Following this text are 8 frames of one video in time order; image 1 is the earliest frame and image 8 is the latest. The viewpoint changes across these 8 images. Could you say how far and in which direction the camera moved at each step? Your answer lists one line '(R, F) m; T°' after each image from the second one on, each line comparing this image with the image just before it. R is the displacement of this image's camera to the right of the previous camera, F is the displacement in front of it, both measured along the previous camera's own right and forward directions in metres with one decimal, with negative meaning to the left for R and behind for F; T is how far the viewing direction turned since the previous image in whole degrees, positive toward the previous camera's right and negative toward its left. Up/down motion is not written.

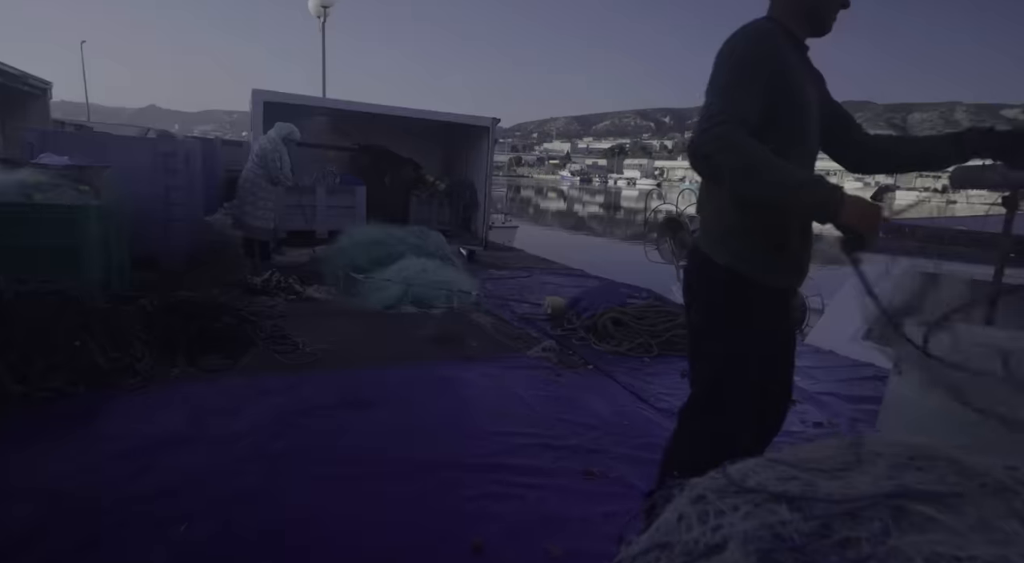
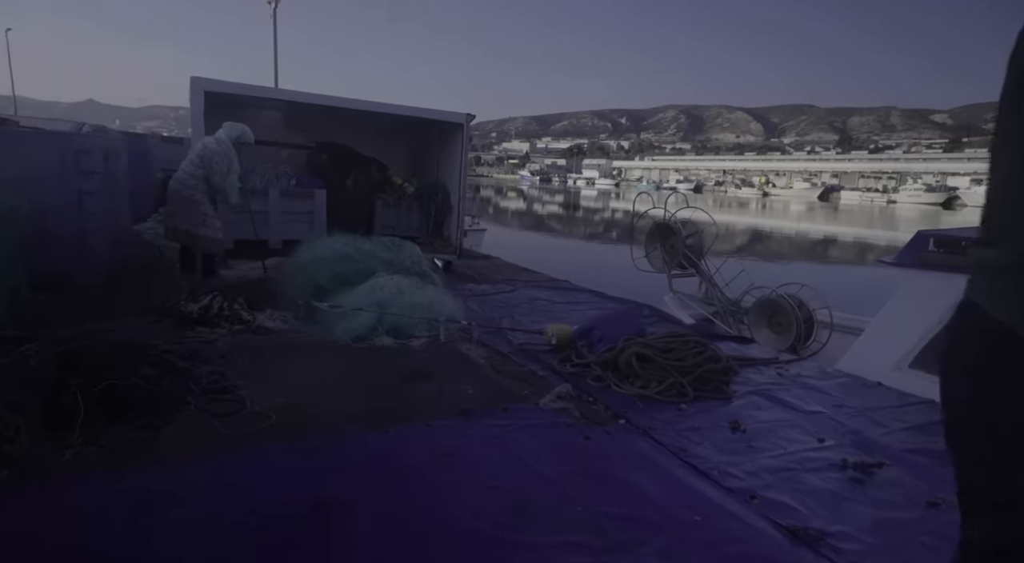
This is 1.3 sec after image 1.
(-0.3, +1.0) m; +4°
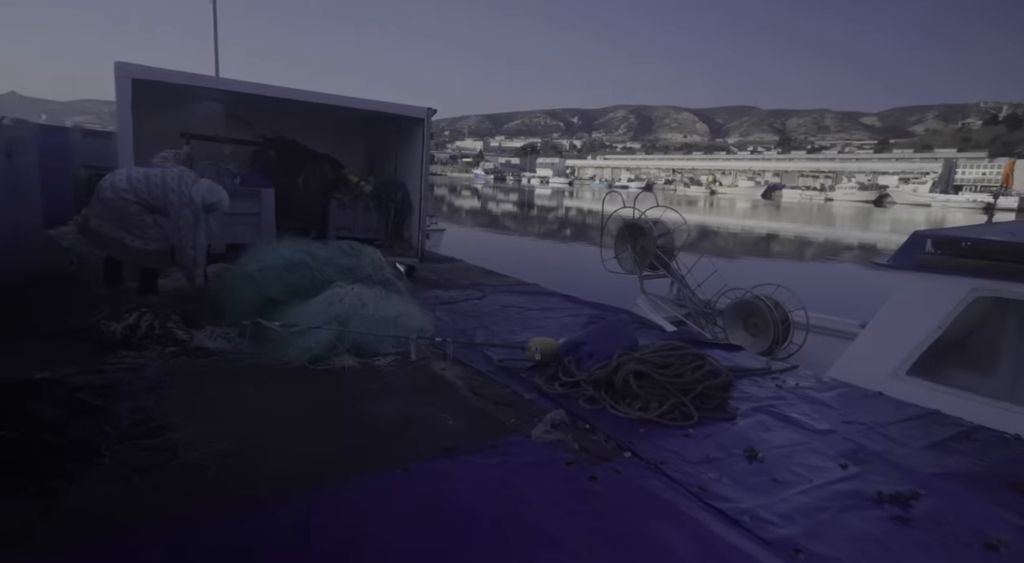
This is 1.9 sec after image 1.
(-0.2, +0.5) m; +4°
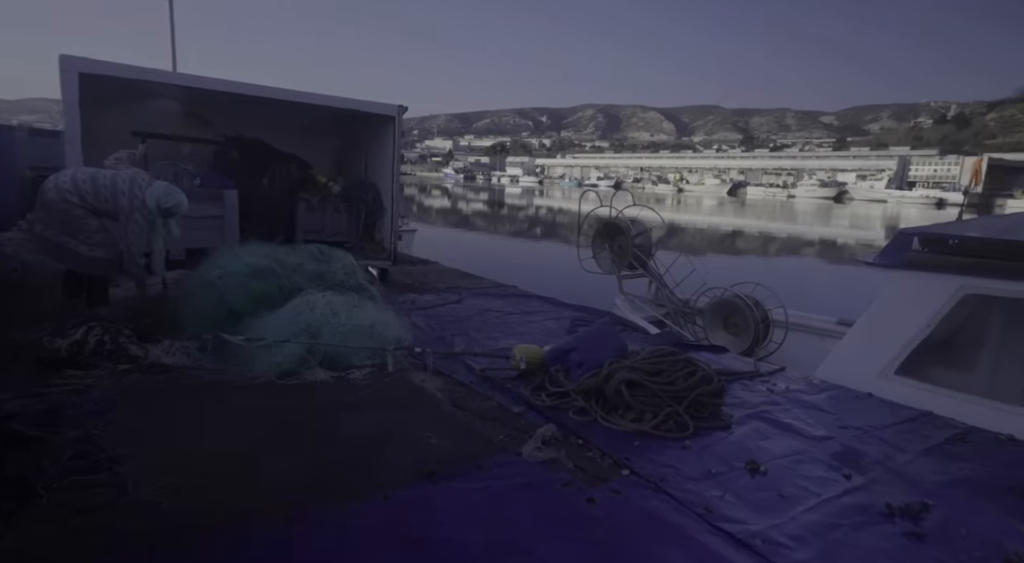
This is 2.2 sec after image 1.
(-0.1, +0.2) m; +3°
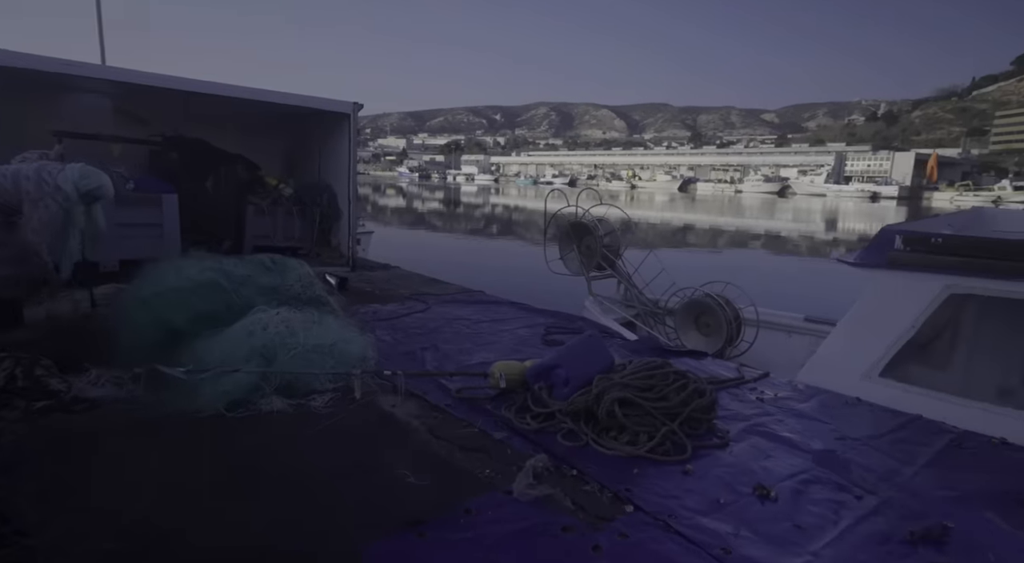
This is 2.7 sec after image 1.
(-0.1, +0.4) m; +4°
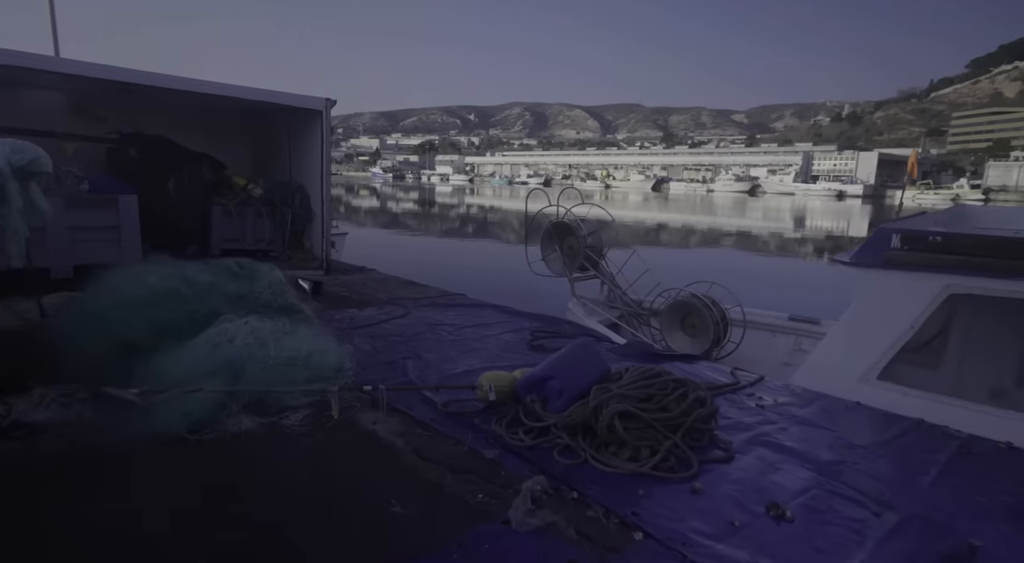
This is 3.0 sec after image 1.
(-0.1, +0.3) m; +2°
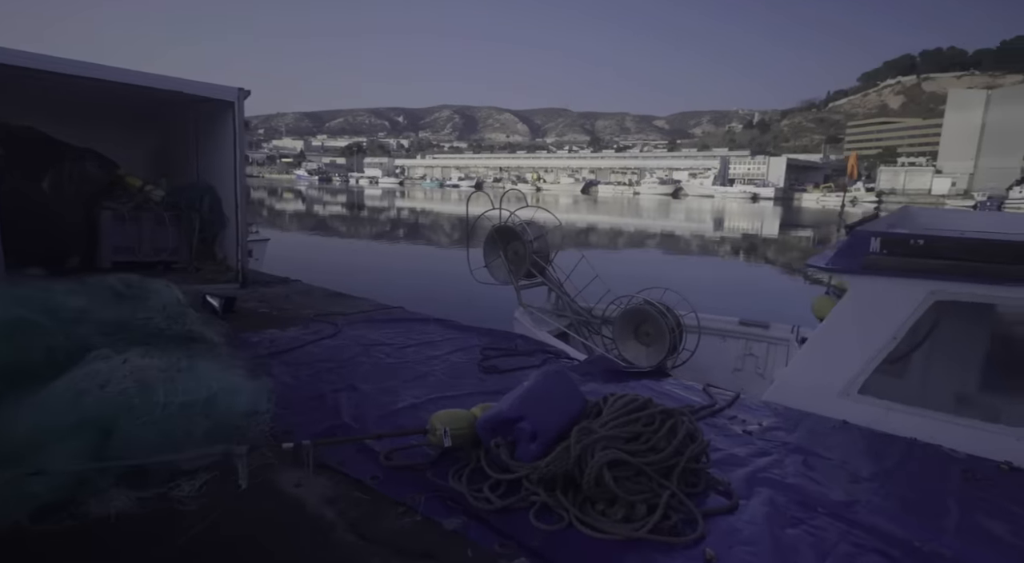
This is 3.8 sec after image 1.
(-0.1, +0.6) m; +6°
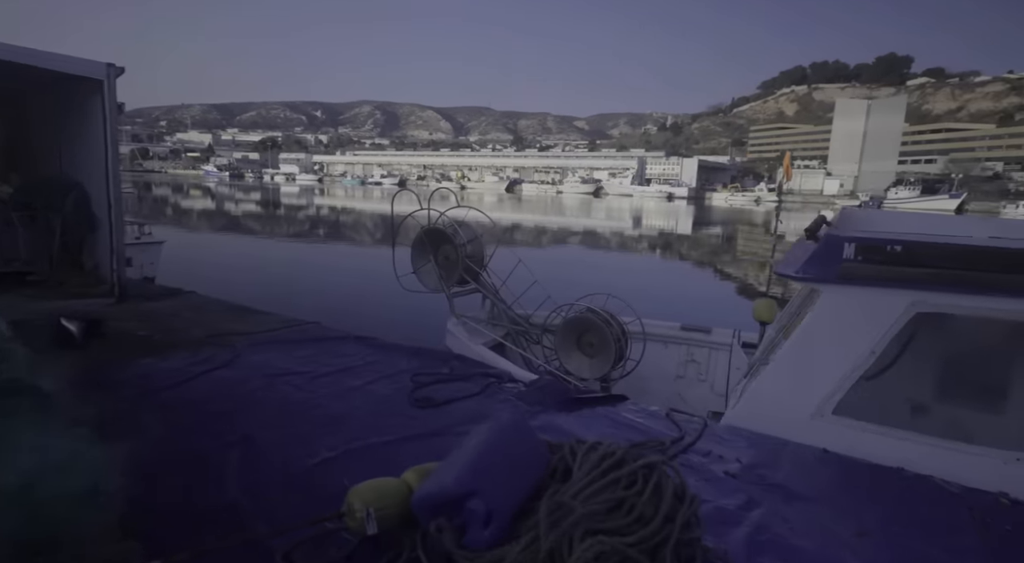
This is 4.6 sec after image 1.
(-0.1, +0.7) m; +7°
